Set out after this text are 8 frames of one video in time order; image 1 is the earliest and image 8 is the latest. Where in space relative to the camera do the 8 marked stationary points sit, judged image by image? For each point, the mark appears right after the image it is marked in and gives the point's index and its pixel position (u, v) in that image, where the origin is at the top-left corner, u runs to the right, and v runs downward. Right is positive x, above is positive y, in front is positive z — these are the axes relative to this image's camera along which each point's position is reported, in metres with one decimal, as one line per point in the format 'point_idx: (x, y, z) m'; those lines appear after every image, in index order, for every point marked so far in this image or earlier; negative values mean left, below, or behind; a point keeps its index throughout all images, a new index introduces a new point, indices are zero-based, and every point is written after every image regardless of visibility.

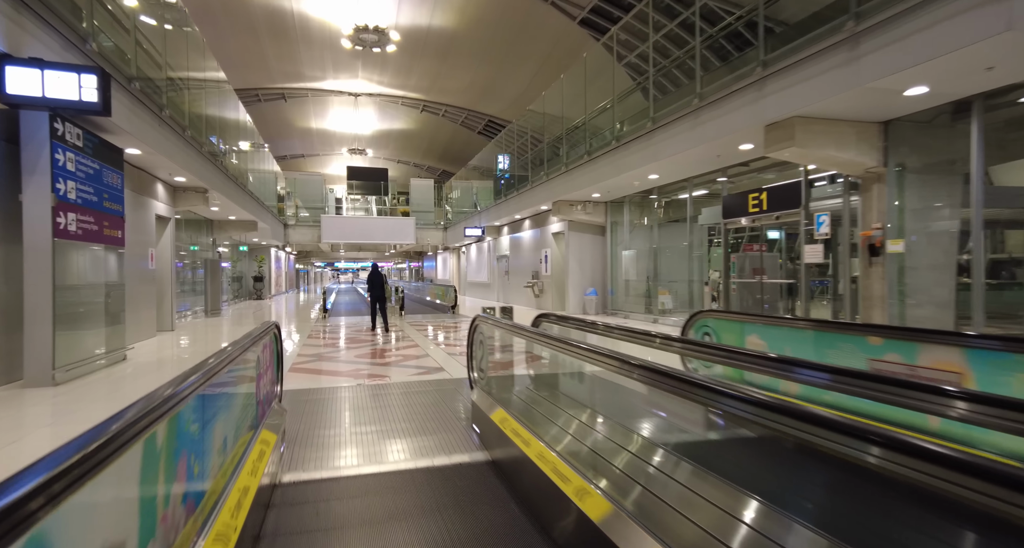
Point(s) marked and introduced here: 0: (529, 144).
0: (+0.6, +4.3, +15.0) m
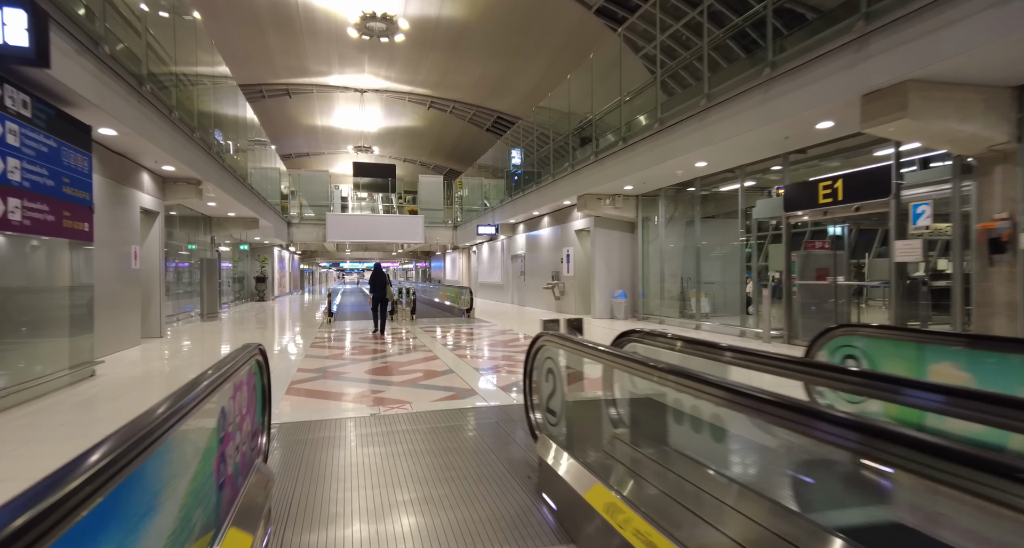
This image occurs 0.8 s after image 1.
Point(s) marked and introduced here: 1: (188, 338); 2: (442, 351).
0: (+1.1, +4.3, +14.0) m
1: (-8.0, -1.5, +11.4) m
2: (-1.4, -1.3, +8.5) m
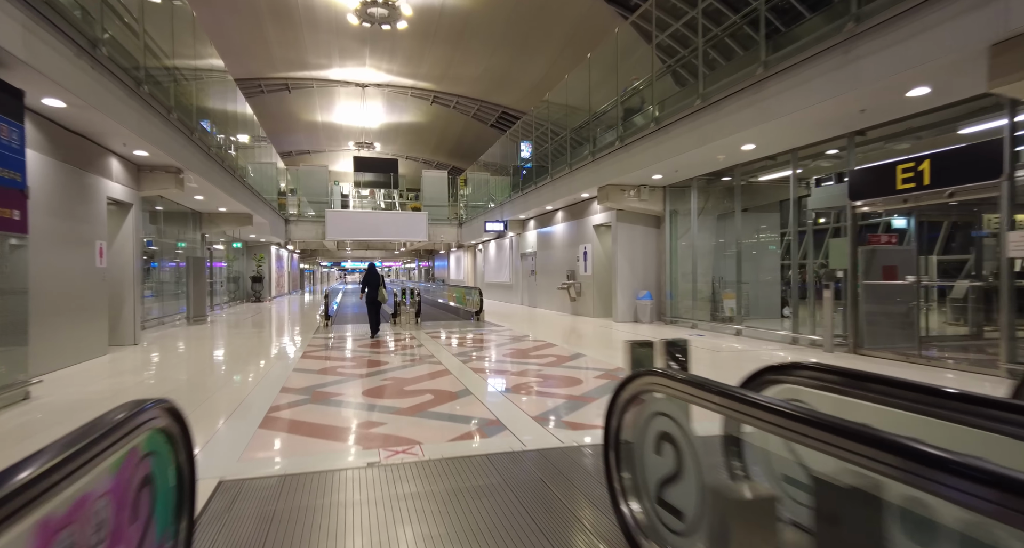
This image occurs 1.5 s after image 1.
0: (+1.5, +4.3, +13.0) m
1: (-7.7, -1.5, +10.5) m
2: (-1.1, -1.2, +7.5) m
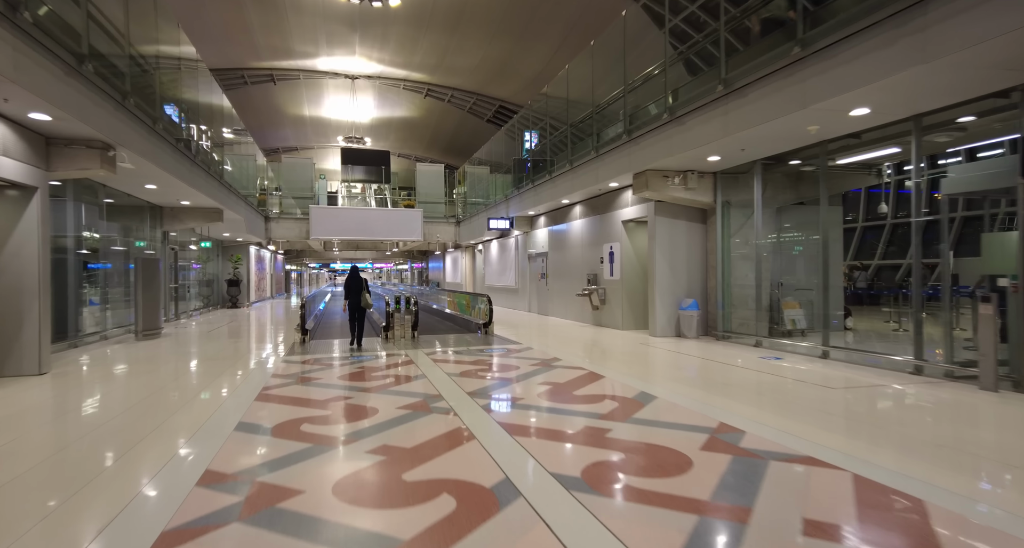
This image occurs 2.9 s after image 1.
0: (+1.7, +4.2, +11.2) m
1: (-7.3, -1.6, +8.5) m
2: (-0.7, -1.3, +5.6) m
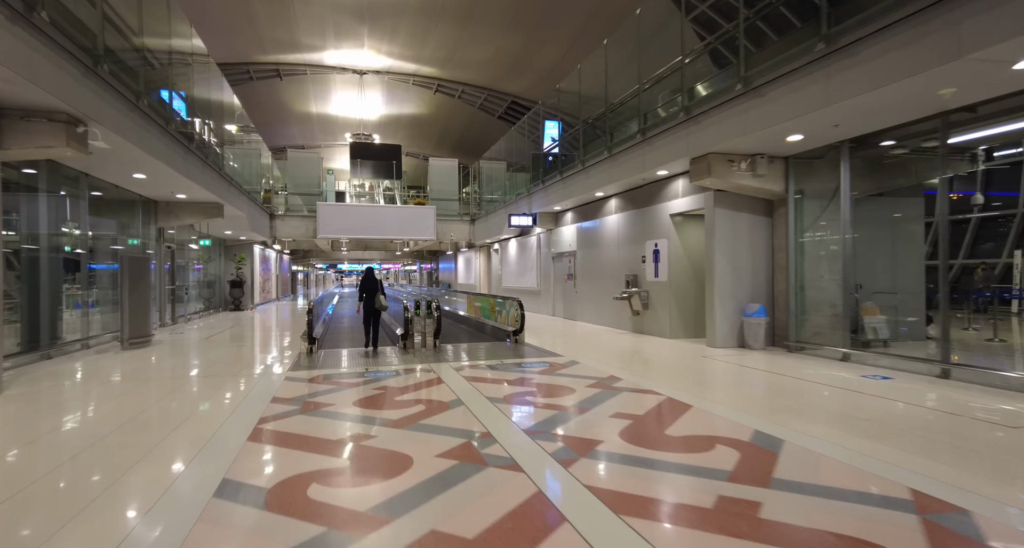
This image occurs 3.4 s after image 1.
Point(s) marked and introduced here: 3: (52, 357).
0: (+2.4, +4.2, +10.0) m
1: (-6.7, -1.6, +7.4) m
2: (-0.2, -1.3, +4.5) m
3: (-7.9, -1.4, +8.0) m
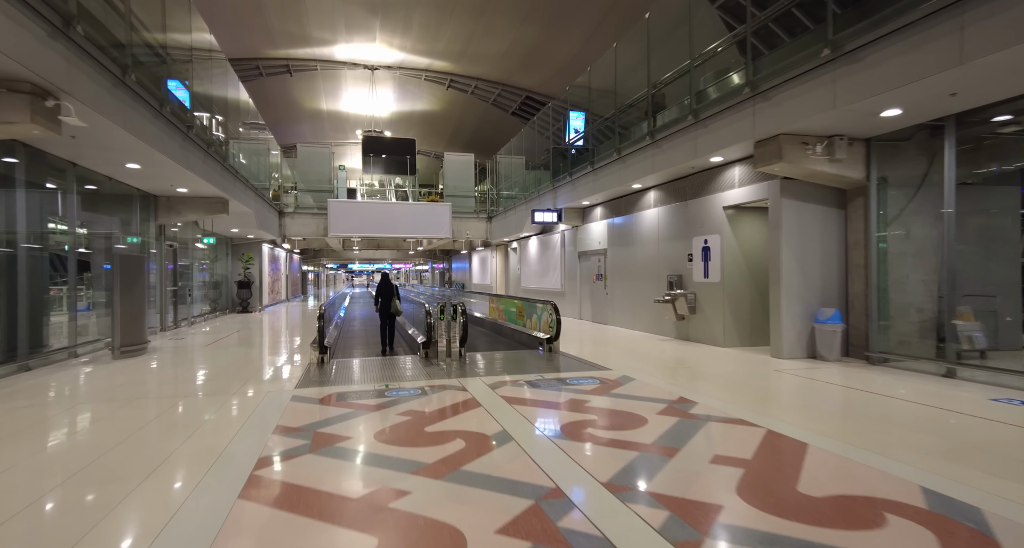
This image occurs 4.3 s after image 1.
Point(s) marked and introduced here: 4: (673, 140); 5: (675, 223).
0: (+3.0, +4.2, +9.0) m
1: (-6.2, -1.6, +6.6) m
2: (+0.3, -1.3, +3.6) m
3: (-7.4, -1.4, +7.2) m
4: (+2.8, +2.4, +8.5) m
5: (+3.2, +1.0, +9.1) m
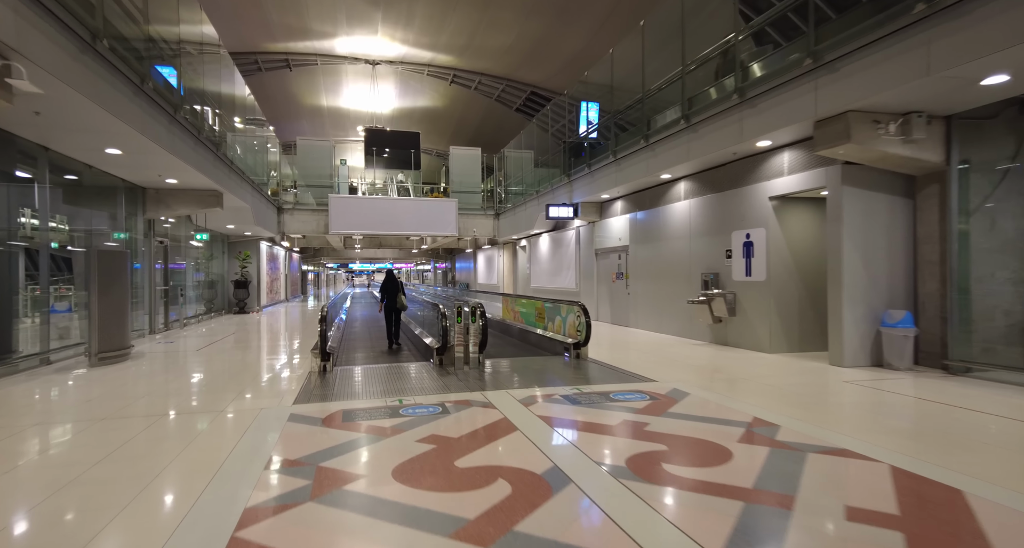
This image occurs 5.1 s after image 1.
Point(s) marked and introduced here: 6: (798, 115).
0: (+3.3, +4.3, +8.2) m
1: (-5.8, -1.6, +5.8) m
2: (+0.7, -1.3, +2.8) m
3: (-7.1, -1.4, +6.4) m
4: (+3.2, +2.5, +7.7) m
5: (+3.5, +1.0, +8.3) m
6: (+3.7, +2.1, +6.1) m
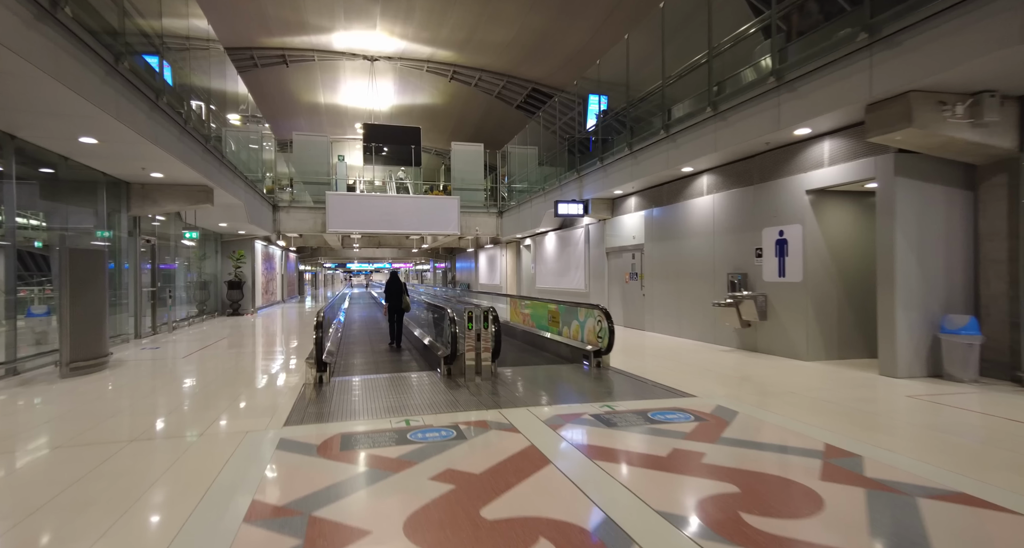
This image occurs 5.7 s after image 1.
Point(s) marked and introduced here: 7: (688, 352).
0: (+3.5, +4.2, +7.6) m
1: (-5.6, -1.6, +5.2) m
2: (+0.9, -1.3, +2.2) m
3: (-6.9, -1.4, +5.8) m
4: (+3.4, +2.5, +7.1) m
5: (+3.7, +1.0, +7.7) m
6: (+3.9, +2.1, +5.5) m
7: (+3.0, -1.3, +7.9) m
